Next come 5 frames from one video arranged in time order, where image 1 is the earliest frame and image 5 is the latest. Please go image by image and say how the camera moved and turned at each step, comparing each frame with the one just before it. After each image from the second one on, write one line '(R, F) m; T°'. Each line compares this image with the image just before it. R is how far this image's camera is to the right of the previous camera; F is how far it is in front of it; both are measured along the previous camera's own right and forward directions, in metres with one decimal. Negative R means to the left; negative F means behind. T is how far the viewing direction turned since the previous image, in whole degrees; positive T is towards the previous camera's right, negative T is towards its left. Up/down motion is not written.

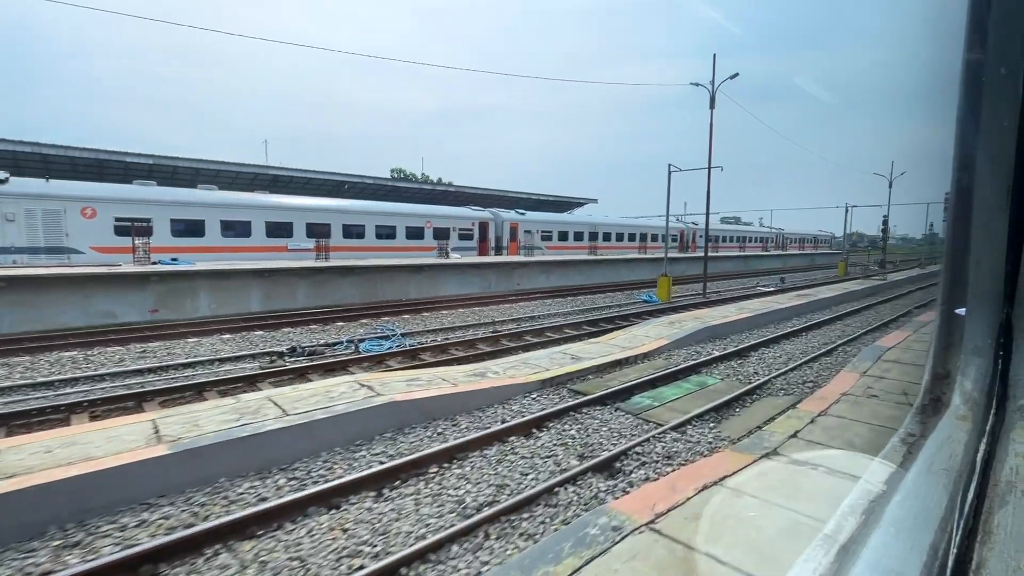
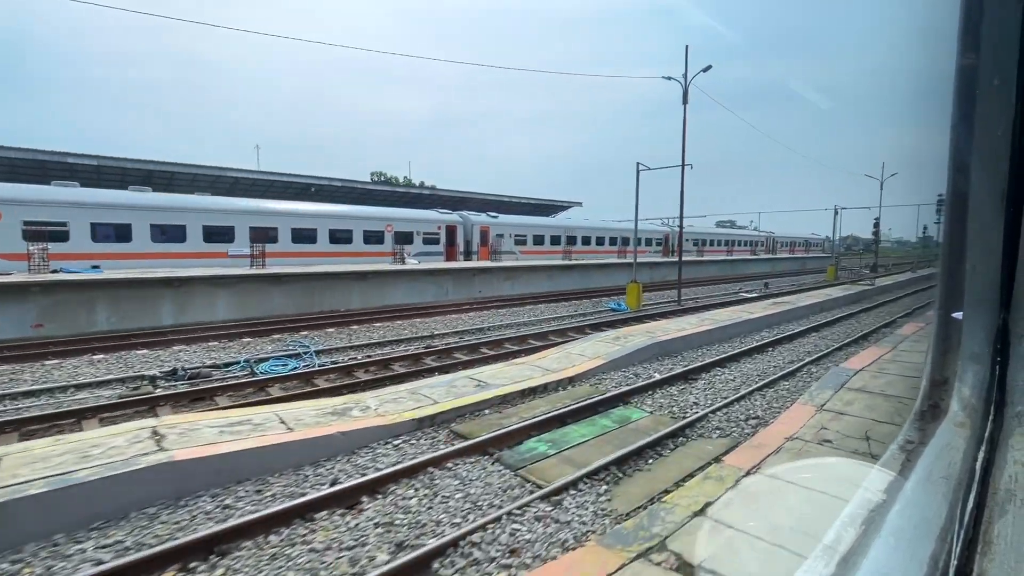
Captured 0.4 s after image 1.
(+1.0, +0.9) m; 0°
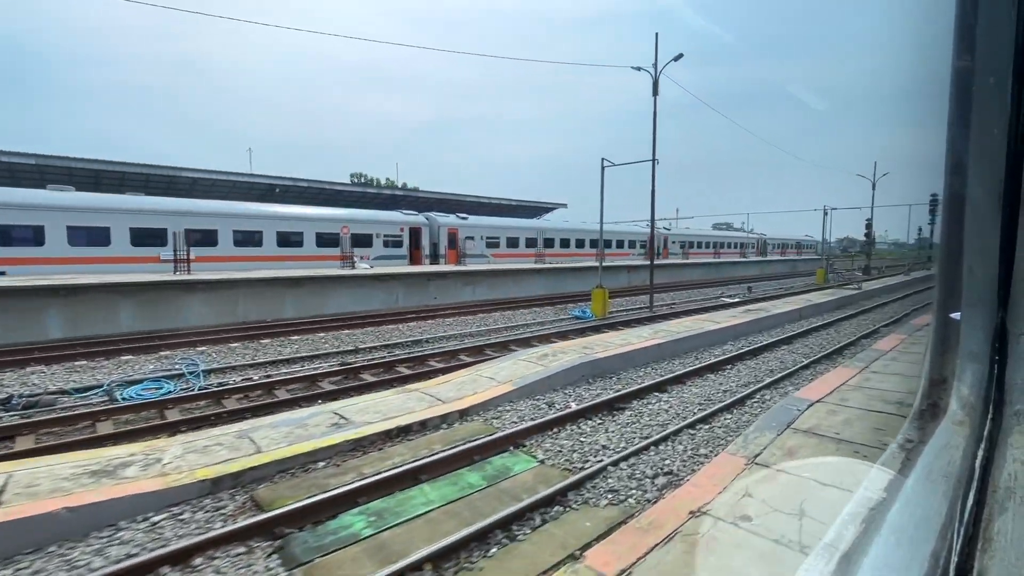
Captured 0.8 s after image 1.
(+1.0, +0.9) m; 0°
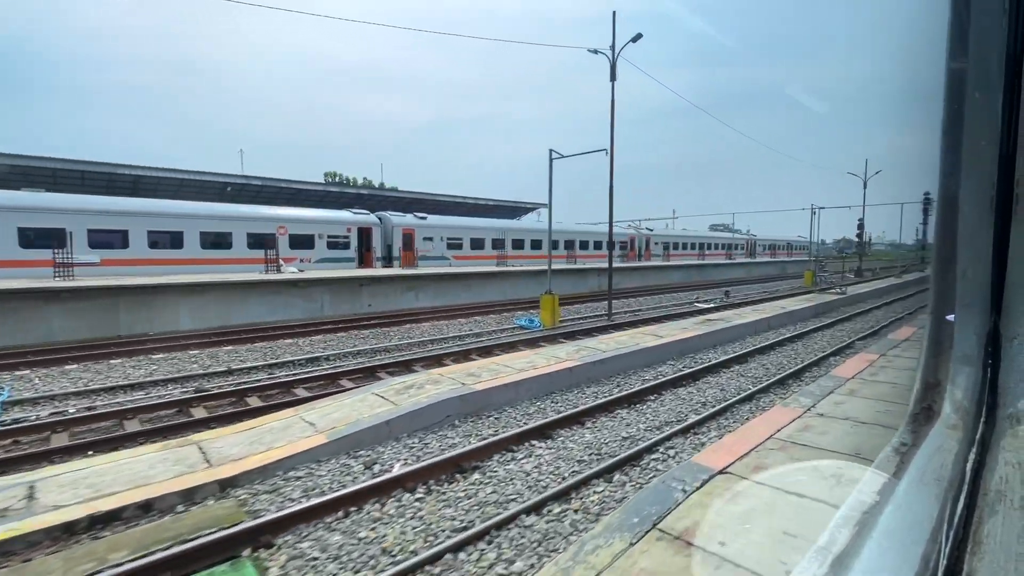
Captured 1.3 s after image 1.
(+1.2, +1.2) m; 0°
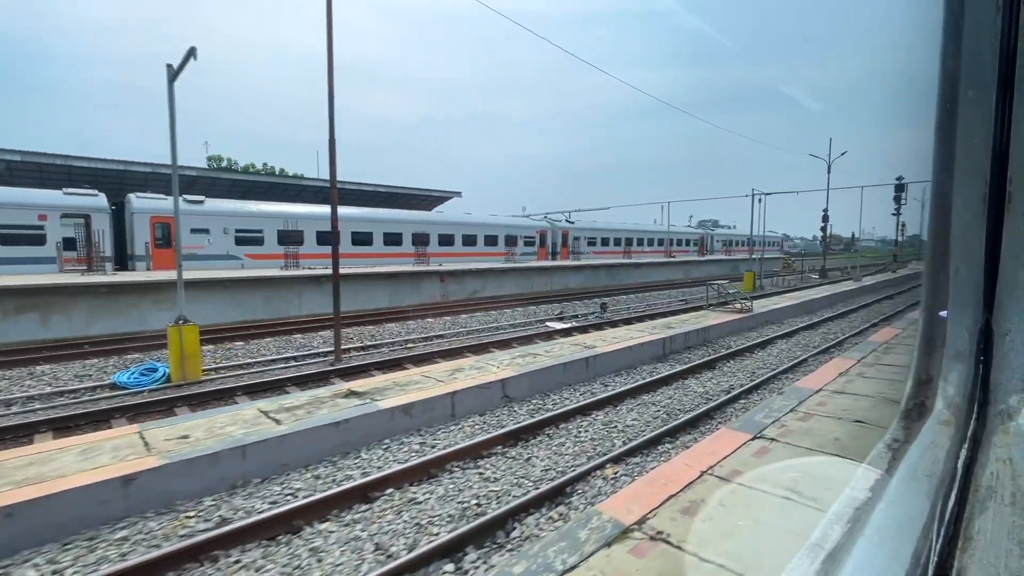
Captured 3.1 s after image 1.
(+4.5, +4.4) m; 0°
